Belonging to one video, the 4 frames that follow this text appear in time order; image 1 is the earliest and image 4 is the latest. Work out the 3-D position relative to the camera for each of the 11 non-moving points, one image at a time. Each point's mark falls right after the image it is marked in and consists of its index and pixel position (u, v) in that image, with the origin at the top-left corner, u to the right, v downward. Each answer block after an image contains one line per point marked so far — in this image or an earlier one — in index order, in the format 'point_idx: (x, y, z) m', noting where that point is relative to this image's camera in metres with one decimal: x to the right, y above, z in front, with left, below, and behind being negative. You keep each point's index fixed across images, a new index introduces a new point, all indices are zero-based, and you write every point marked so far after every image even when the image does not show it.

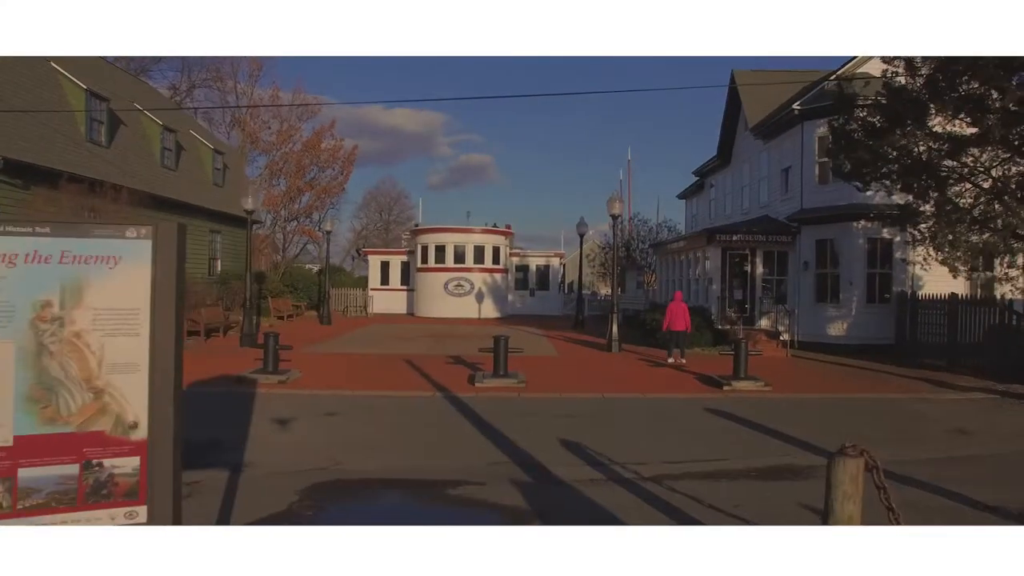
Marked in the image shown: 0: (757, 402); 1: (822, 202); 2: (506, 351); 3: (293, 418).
0: (+4.2, -2.0, +12.6) m
1: (+8.3, +2.3, +19.7) m
2: (-0.1, -1.2, +13.7) m
3: (-3.4, -2.0, +11.2) m
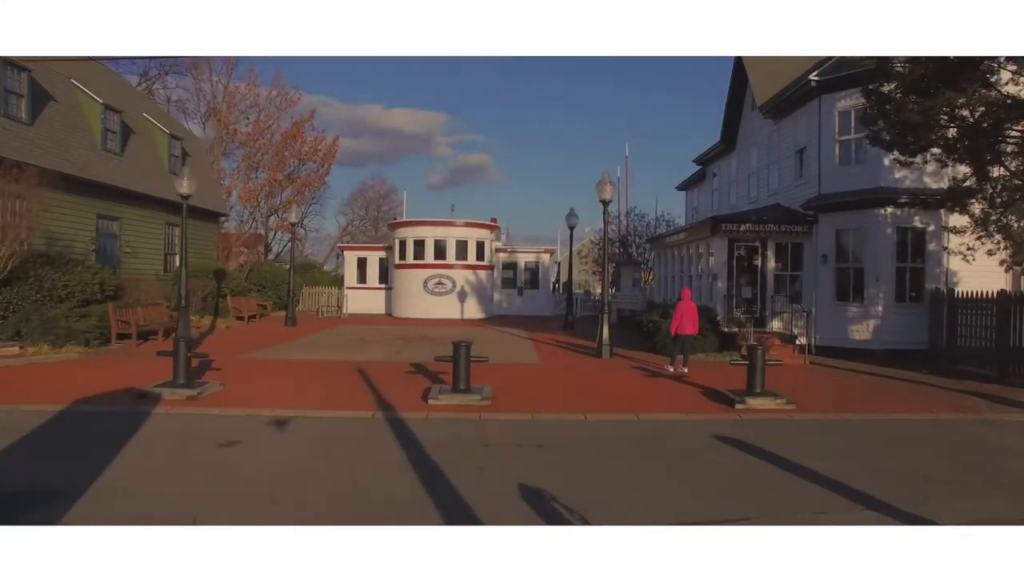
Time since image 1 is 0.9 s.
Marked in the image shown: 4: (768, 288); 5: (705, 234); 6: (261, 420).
0: (+3.7, -1.9, +10.1) m
1: (+7.7, +2.4, +17.2) m
2: (-0.7, -1.1, +11.1) m
3: (-3.9, -1.9, +8.7) m
4: (+6.4, 0.0, +18.2) m
5: (+4.9, +1.4, +18.8) m
6: (-3.5, -1.8, +10.0) m
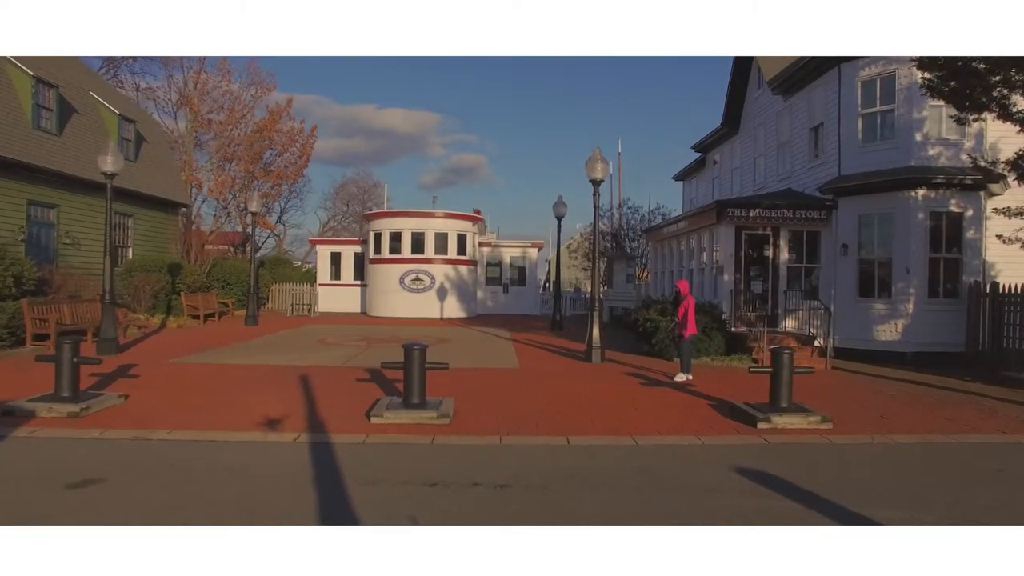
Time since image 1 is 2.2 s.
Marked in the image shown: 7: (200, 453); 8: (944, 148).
0: (+3.3, -1.8, +7.9) m
1: (+7.3, +2.5, +15.1) m
2: (-1.1, -1.0, +8.9) m
3: (-4.3, -1.8, +6.4) m
4: (+5.9, +0.1, +16.1) m
5: (+4.4, +1.5, +16.6) m
6: (-3.9, -1.7, +7.8) m
7: (-3.2, -1.7, +7.5) m
8: (+8.4, +2.7, +14.3) m
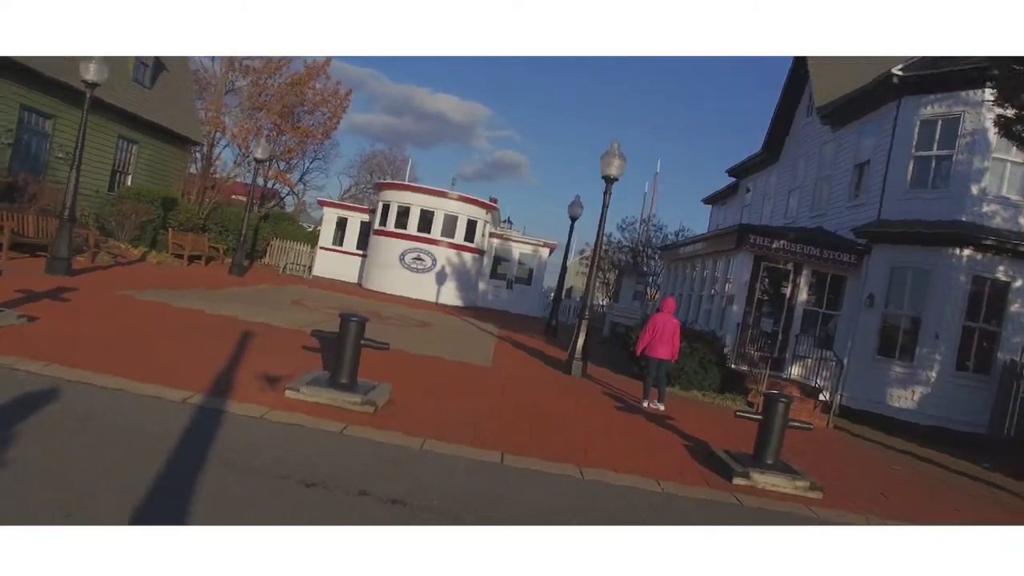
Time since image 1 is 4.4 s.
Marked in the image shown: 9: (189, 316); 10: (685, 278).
0: (+2.5, -2.1, +6.6) m
1: (+7.4, +1.4, +13.6) m
2: (-1.6, -0.6, +7.7) m
3: (-5.0, -0.8, +5.3) m
4: (+5.6, -0.7, +14.7) m
5: (+4.5, +0.8, +15.2) m
6: (-4.5, -0.8, +6.6) m
7: (-3.8, -0.9, +6.3) m
8: (+8.5, +1.4, +12.8) m
9: (-5.1, -0.4, +11.5) m
10: (+4.7, +0.3, +19.9) m
